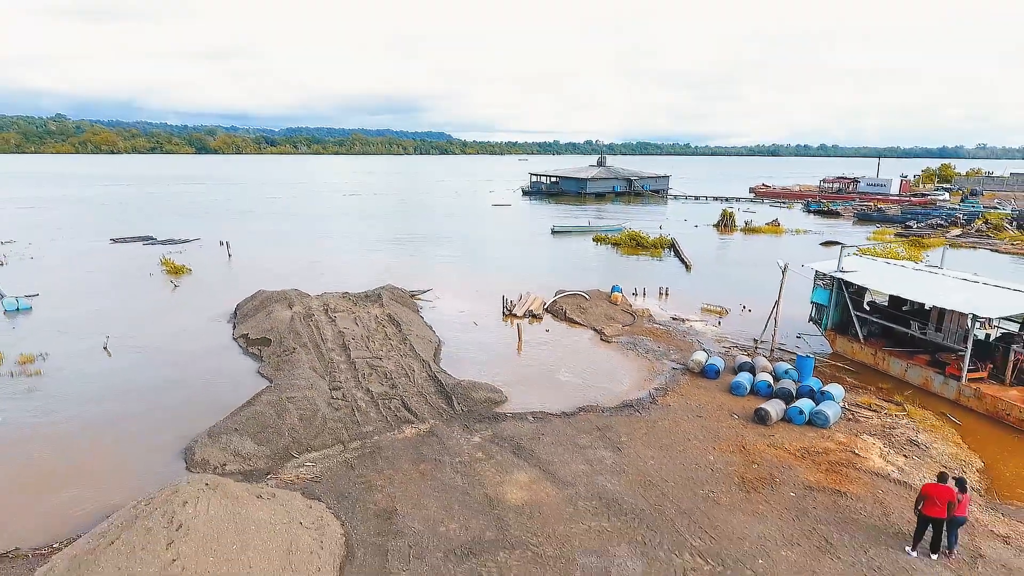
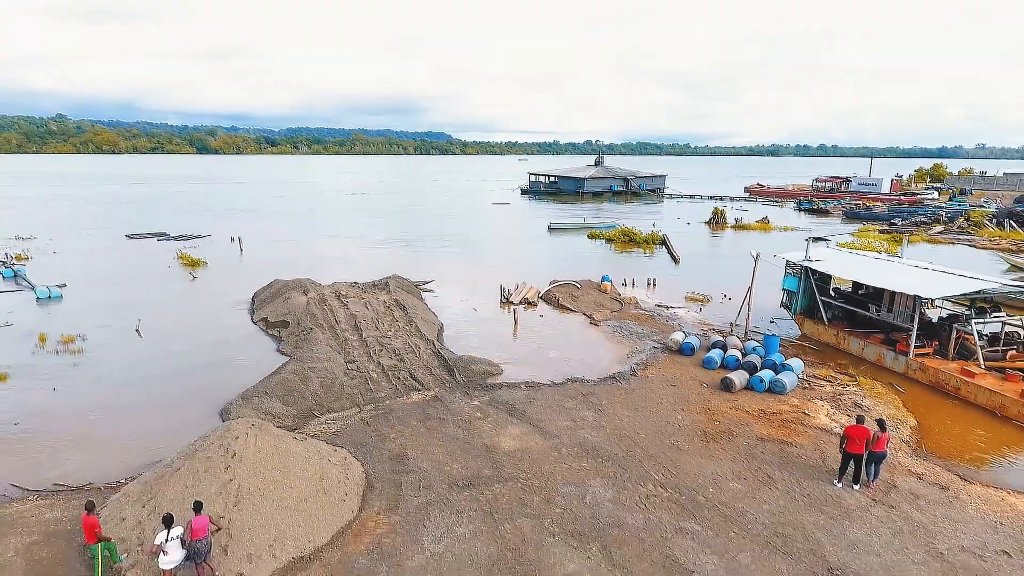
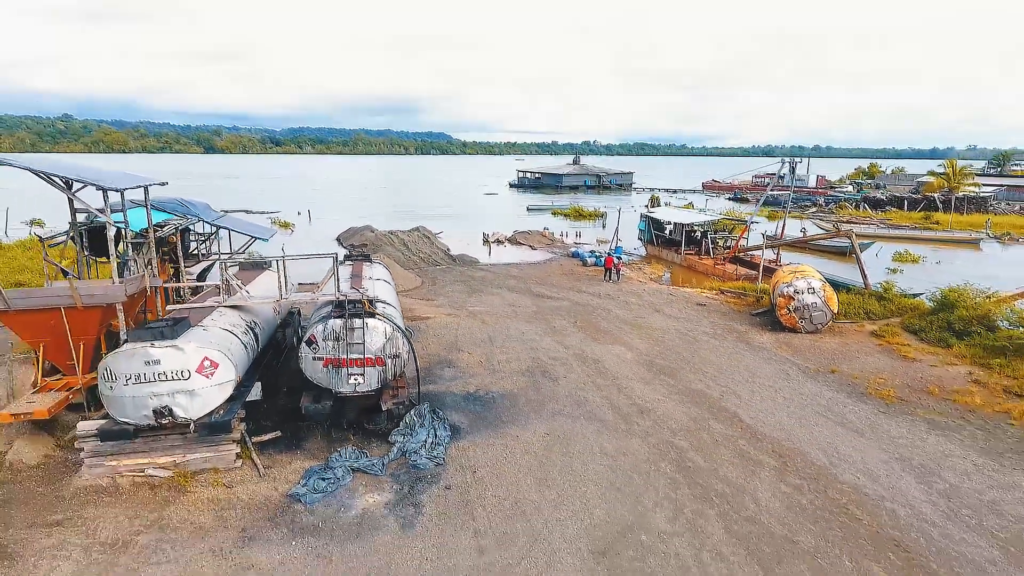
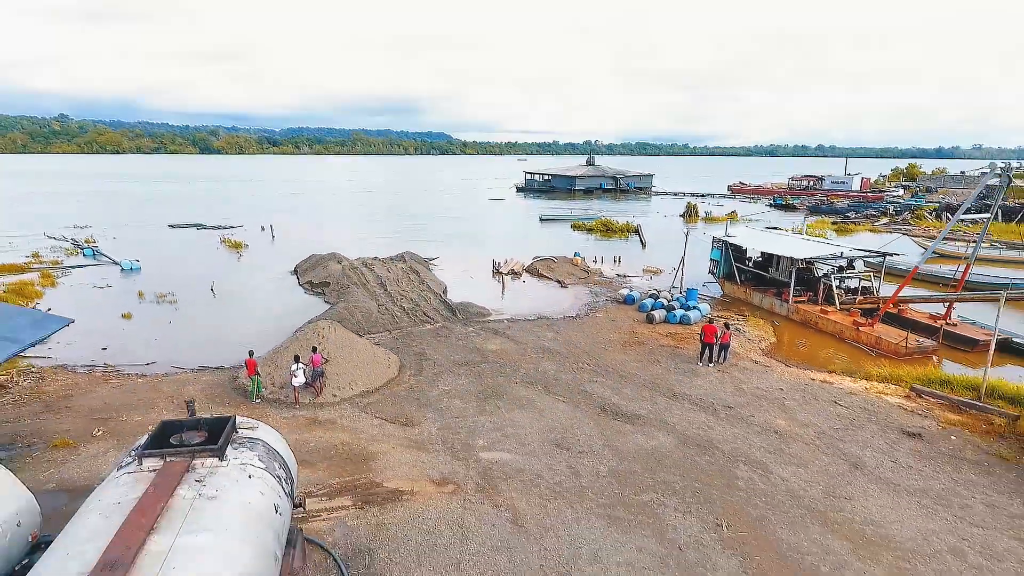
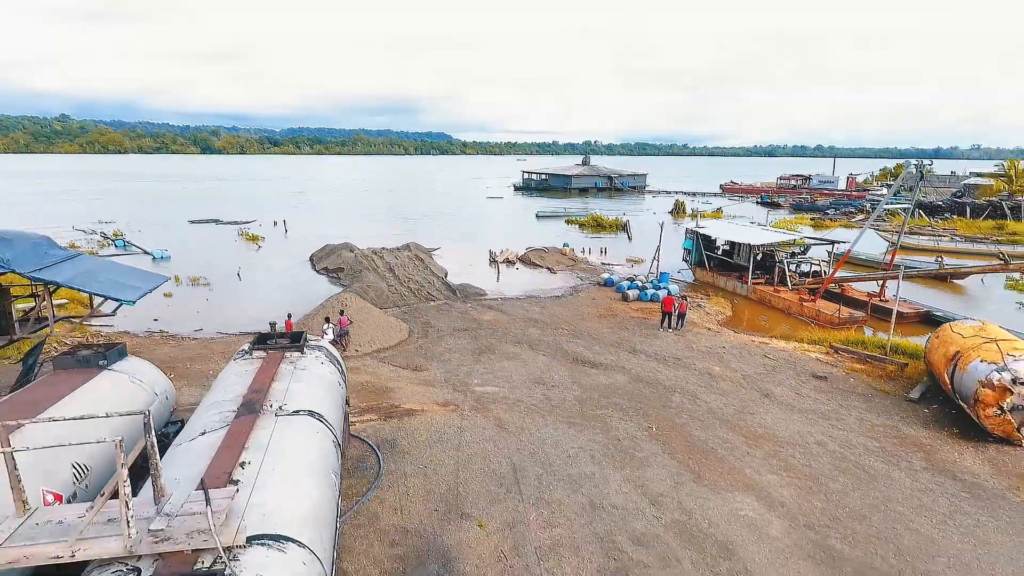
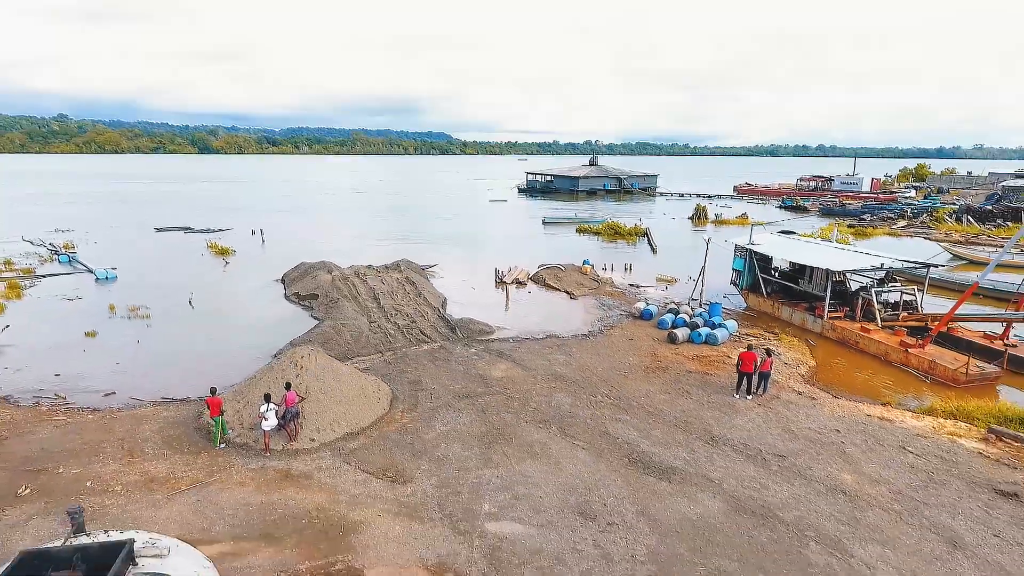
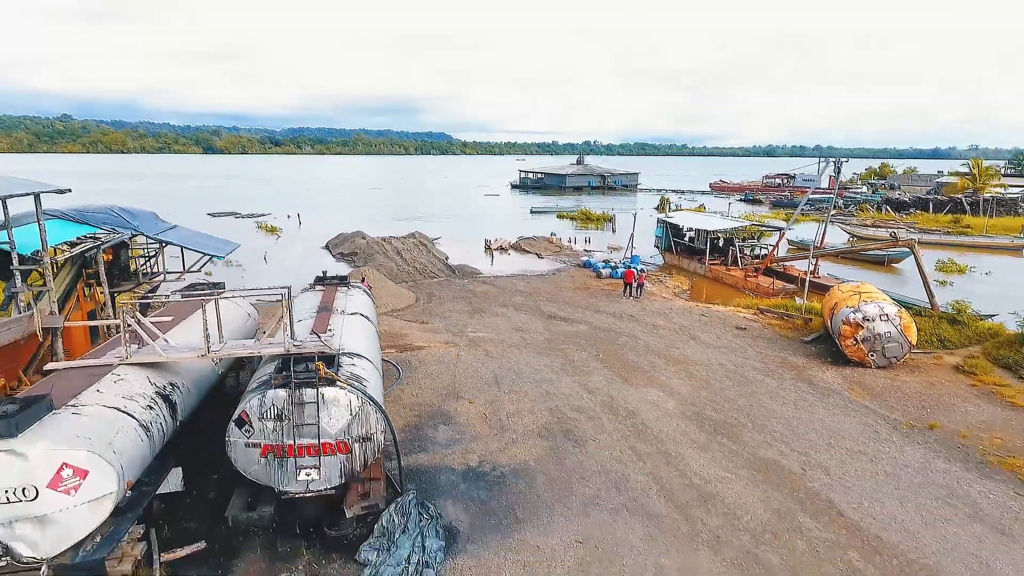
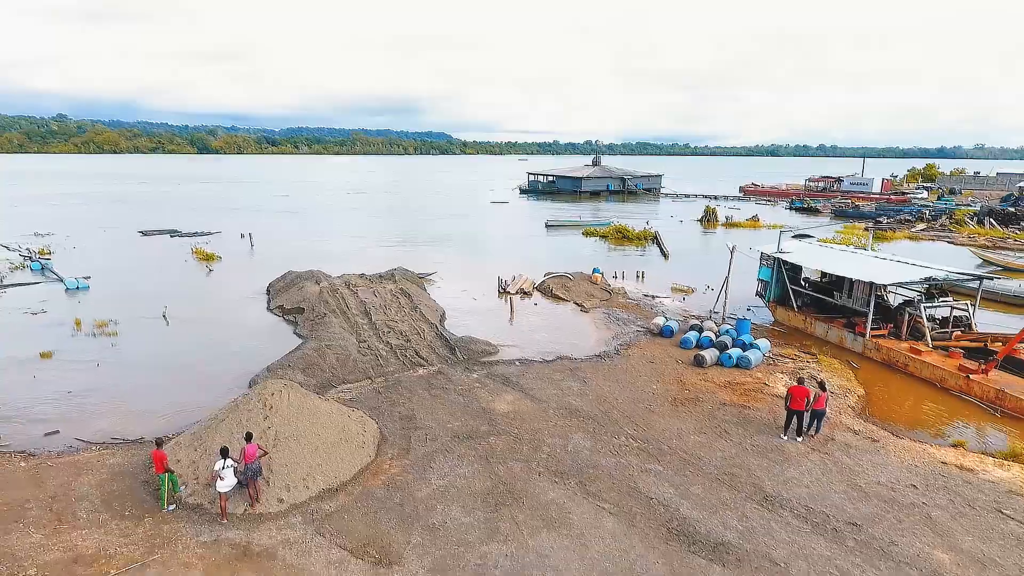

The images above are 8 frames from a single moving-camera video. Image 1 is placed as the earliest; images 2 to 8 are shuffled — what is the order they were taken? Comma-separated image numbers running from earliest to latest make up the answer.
2, 8, 6, 4, 5, 7, 3
